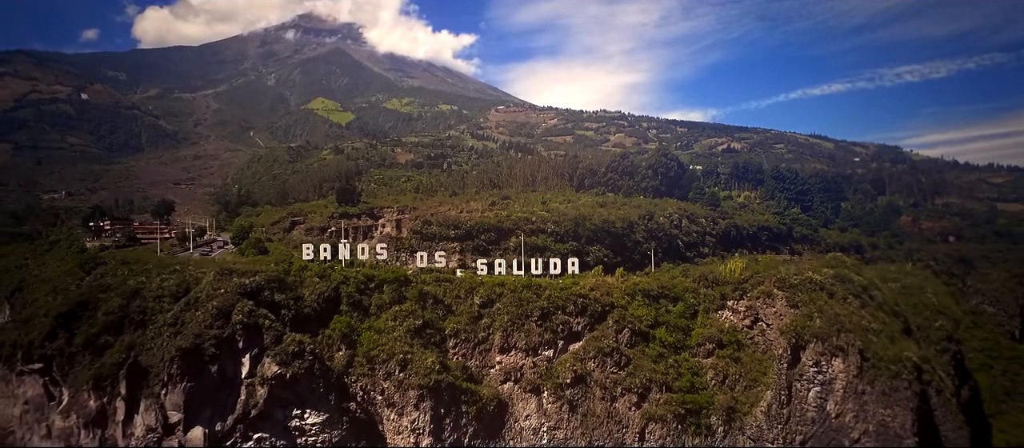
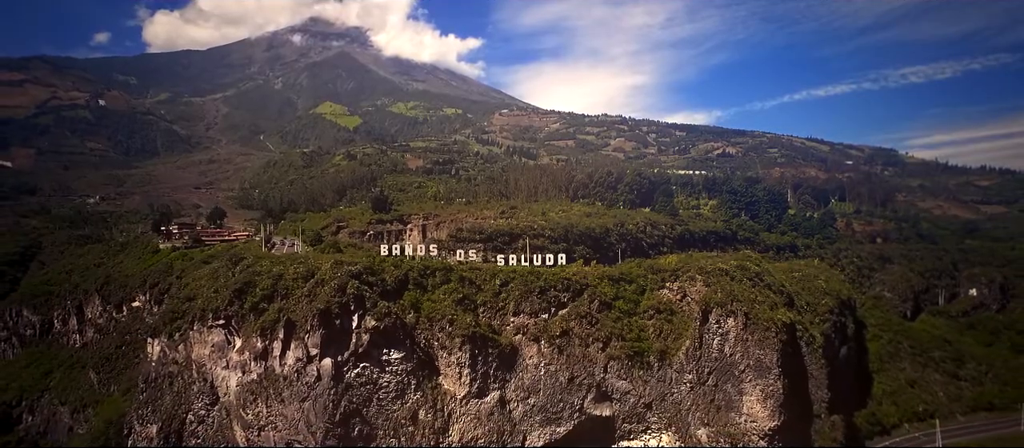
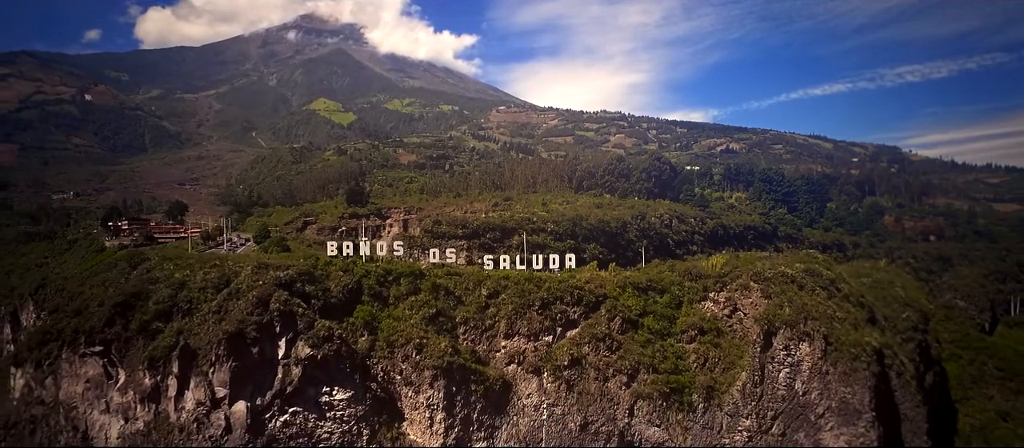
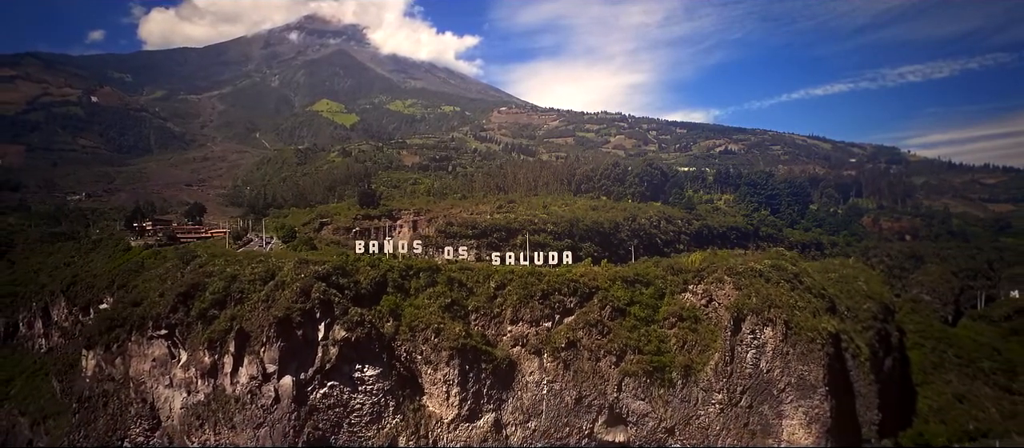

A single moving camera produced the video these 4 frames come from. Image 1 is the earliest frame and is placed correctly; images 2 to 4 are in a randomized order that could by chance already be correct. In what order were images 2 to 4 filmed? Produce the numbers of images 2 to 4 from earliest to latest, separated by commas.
3, 4, 2
